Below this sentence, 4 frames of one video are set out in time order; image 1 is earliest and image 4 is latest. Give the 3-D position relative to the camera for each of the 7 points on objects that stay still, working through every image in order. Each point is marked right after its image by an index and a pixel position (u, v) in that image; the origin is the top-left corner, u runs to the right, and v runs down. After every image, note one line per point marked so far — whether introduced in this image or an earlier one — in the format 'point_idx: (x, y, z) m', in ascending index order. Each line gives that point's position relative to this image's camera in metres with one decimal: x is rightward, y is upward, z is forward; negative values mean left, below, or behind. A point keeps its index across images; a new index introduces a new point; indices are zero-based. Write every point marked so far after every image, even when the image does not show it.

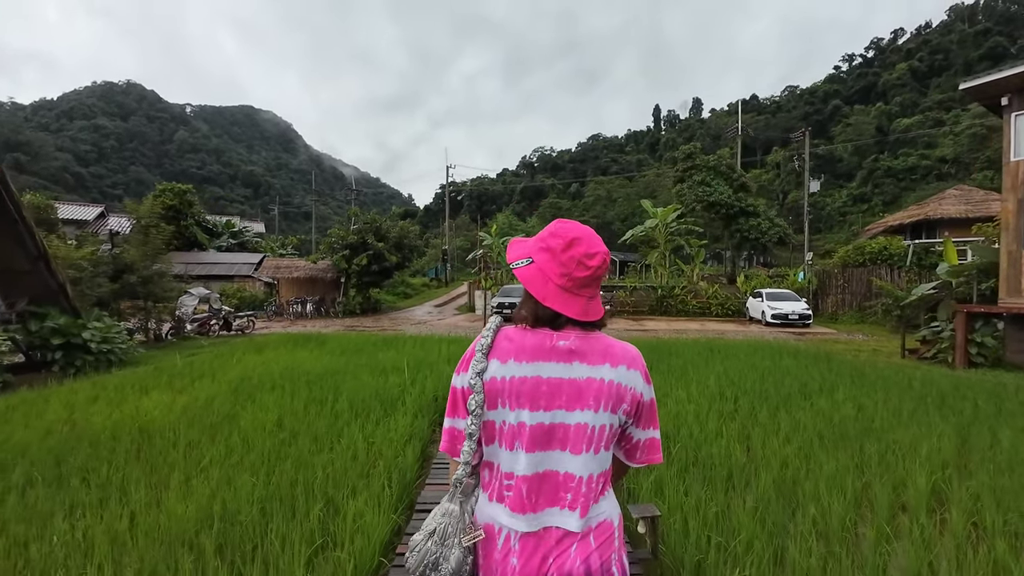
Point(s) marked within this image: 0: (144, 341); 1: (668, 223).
0: (-8.6, -1.2, +11.3) m
1: (+6.5, +2.7, +20.3) m
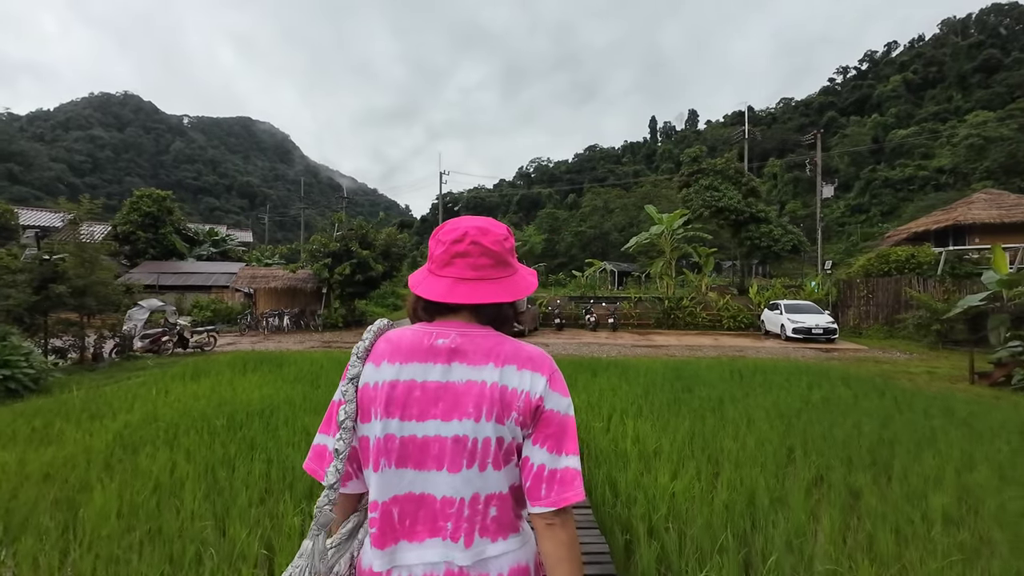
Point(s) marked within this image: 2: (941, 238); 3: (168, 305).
0: (-8.7, -1.5, +9.8) m
1: (+6.3, +2.3, +18.9) m
2: (+15.7, +1.8, +17.8) m
3: (-8.0, -0.4, +11.4) m
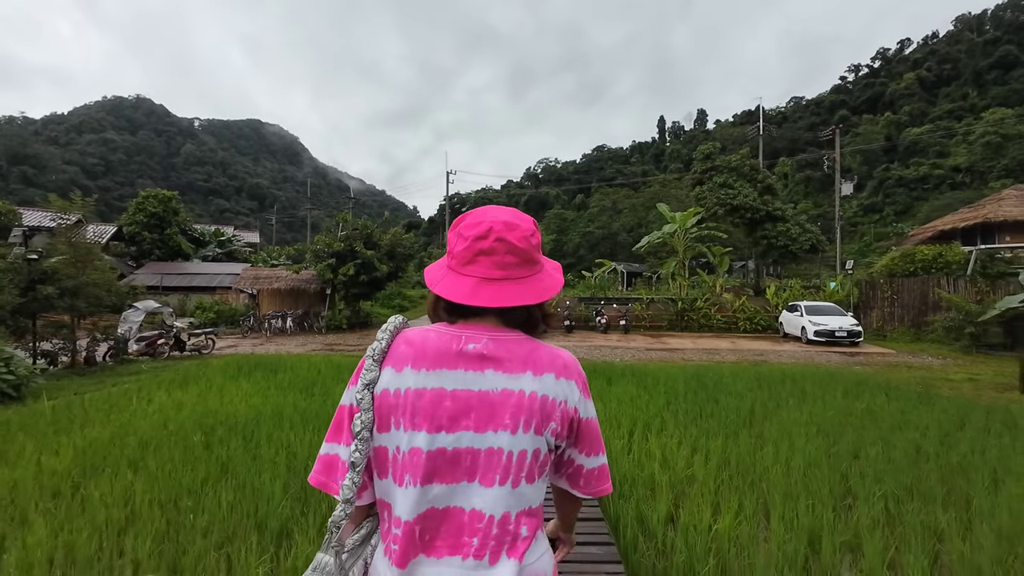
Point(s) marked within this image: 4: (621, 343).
0: (-8.5, -1.5, +9.4) m
1: (+6.6, +2.2, +18.4) m
2: (+16.0, +1.8, +17.0) m
3: (-7.8, -0.4, +11.0) m
4: (+3.2, -1.6, +14.0) m
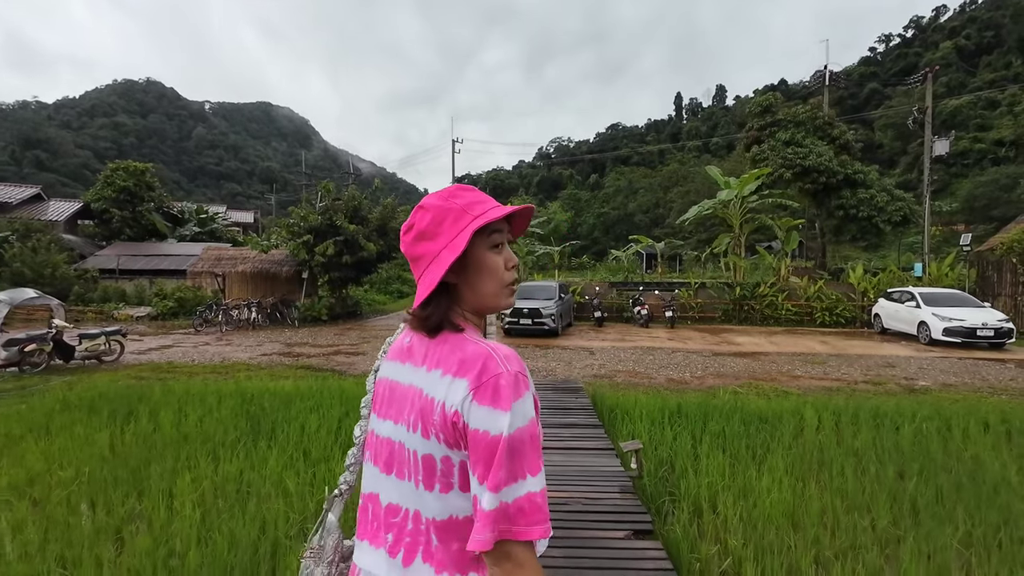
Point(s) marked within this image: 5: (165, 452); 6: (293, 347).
0: (-8.2, -1.3, +6.3) m
1: (+7.1, +2.8, +14.7) m
2: (+16.4, +2.3, +13.2) m
3: (-7.5, -0.2, +7.8) m
4: (+3.6, -1.2, +10.6) m
5: (-2.4, -1.2, +3.2) m
6: (-4.8, -1.3, +10.9) m
